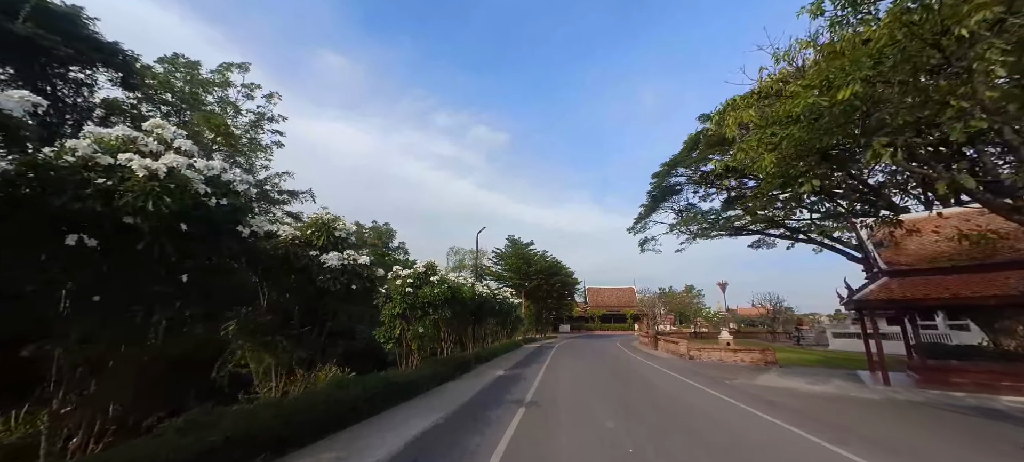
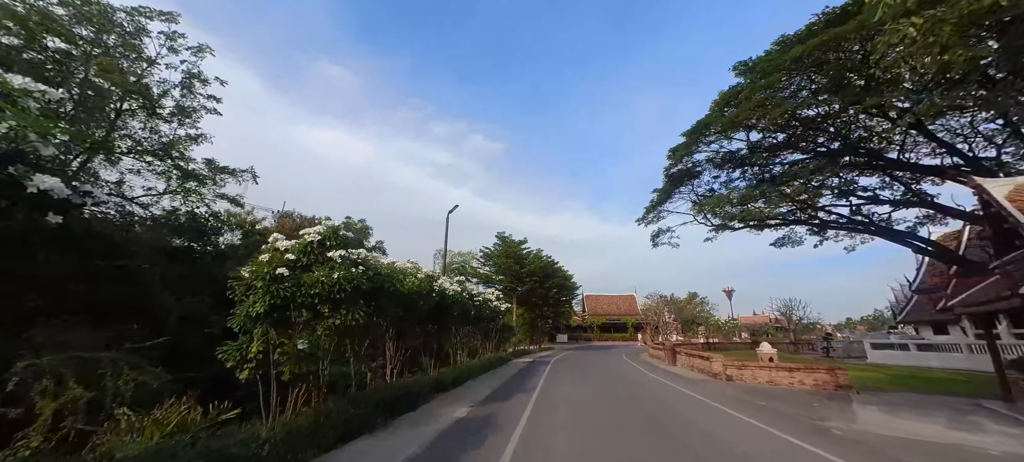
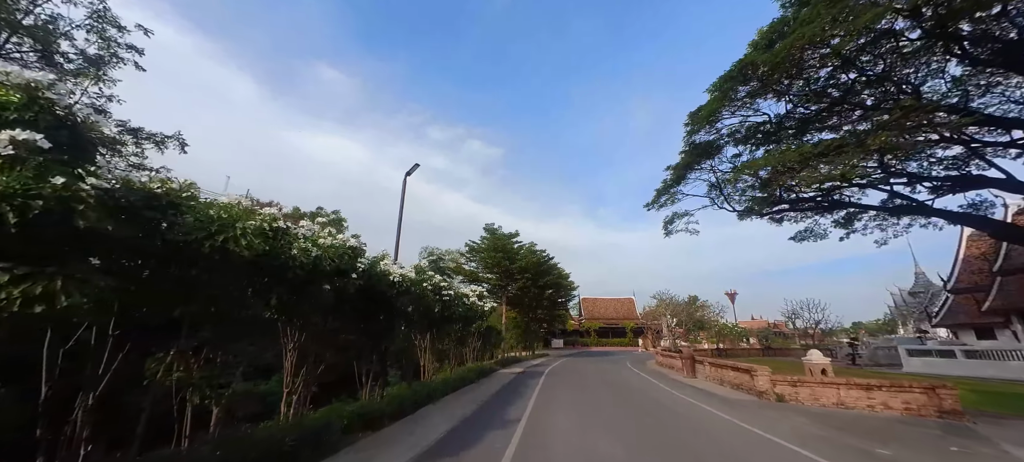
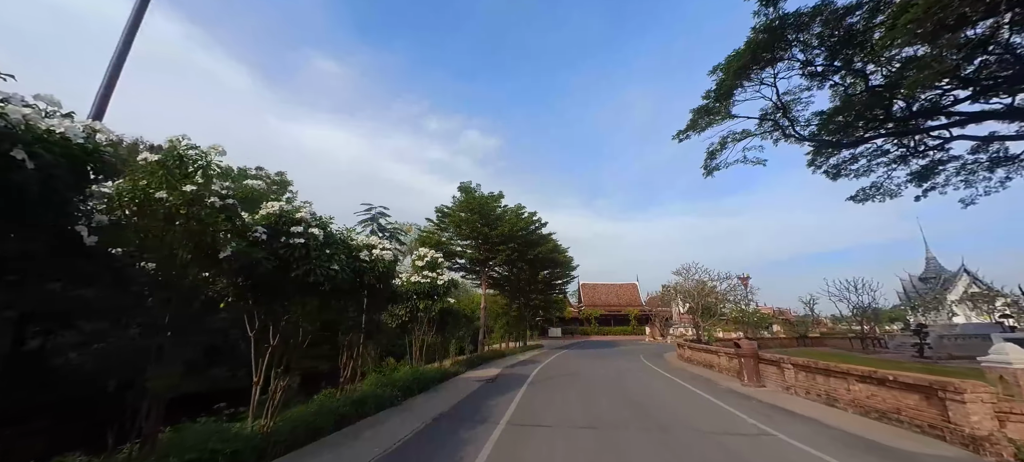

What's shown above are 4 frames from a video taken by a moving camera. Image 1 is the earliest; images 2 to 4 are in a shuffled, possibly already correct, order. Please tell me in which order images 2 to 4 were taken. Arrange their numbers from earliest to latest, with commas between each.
2, 3, 4
